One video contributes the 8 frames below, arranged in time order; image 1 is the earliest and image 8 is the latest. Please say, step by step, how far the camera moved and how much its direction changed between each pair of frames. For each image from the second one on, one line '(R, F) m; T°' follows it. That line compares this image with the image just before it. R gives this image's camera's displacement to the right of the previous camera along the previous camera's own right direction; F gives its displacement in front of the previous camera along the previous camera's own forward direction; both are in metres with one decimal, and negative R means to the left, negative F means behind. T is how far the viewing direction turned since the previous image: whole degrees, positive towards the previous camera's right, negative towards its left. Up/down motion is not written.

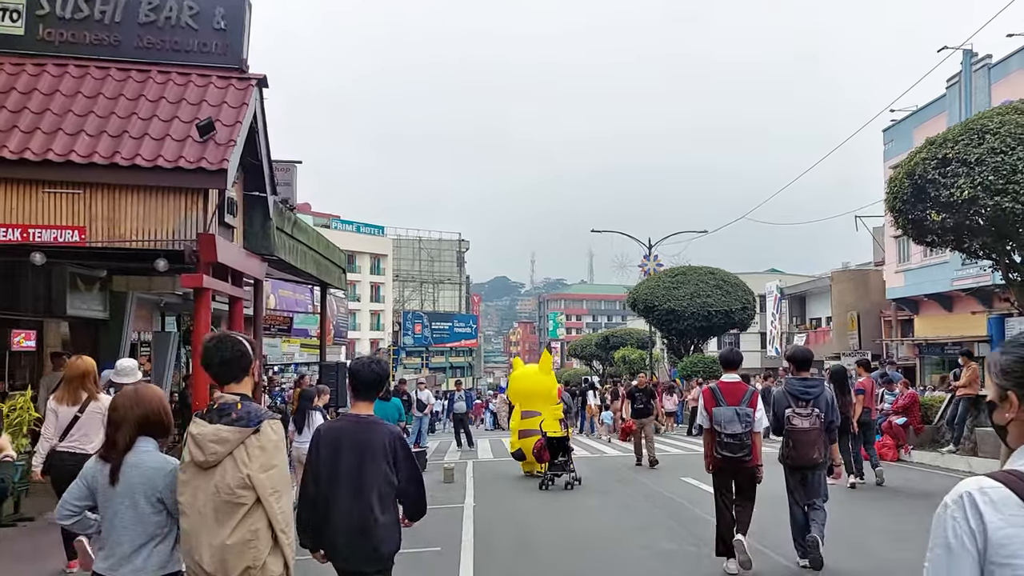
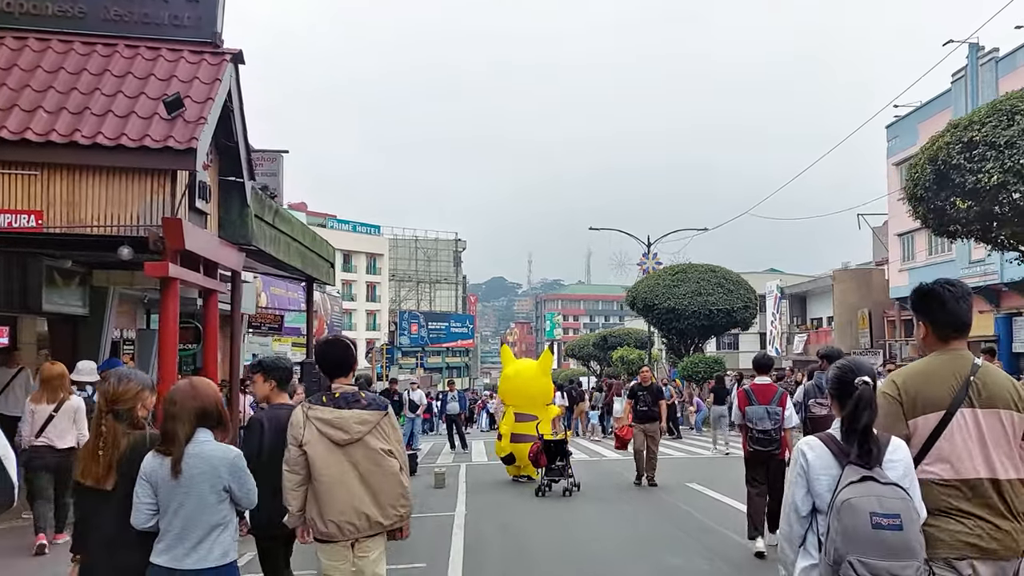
(0.0, +0.8) m; 0°
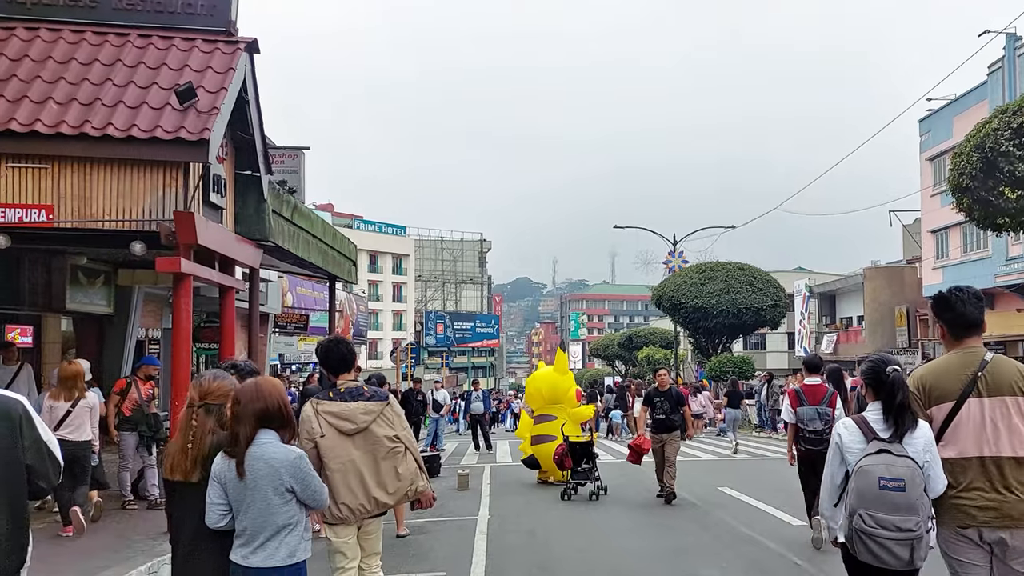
(0.0, +0.4) m; -2°
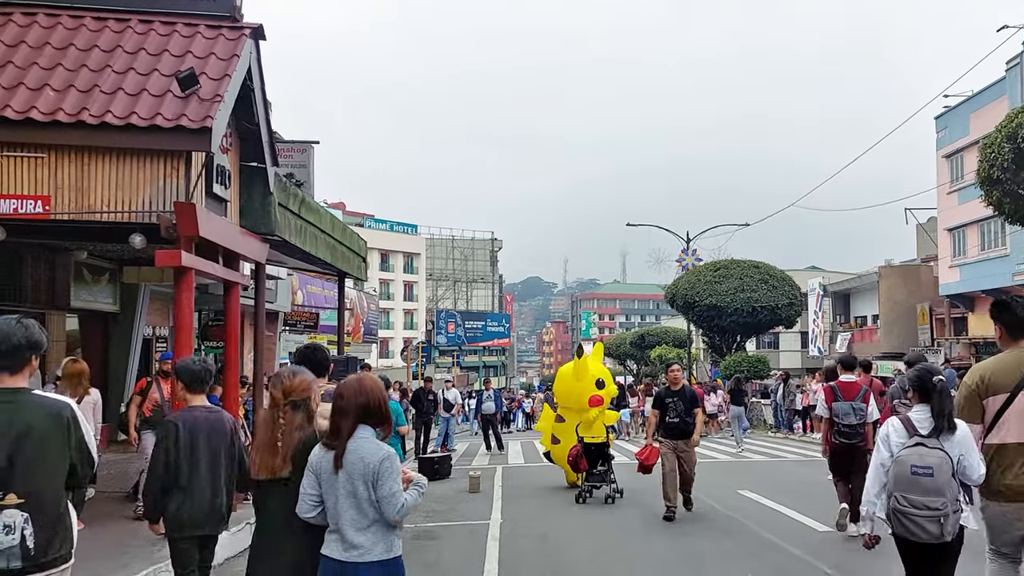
(0.0, +0.4) m; -1°
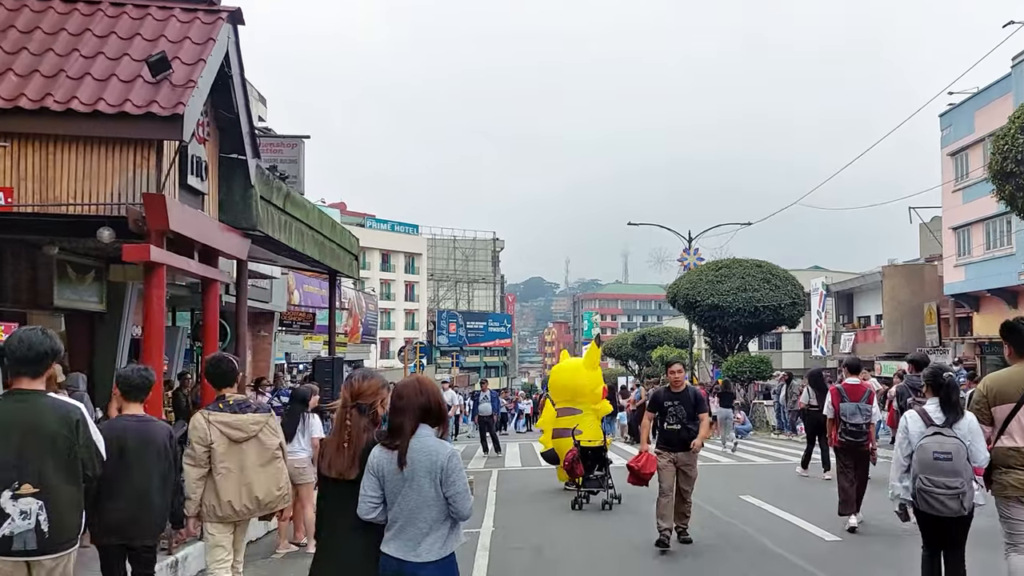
(+0.1, +0.5) m; 0°
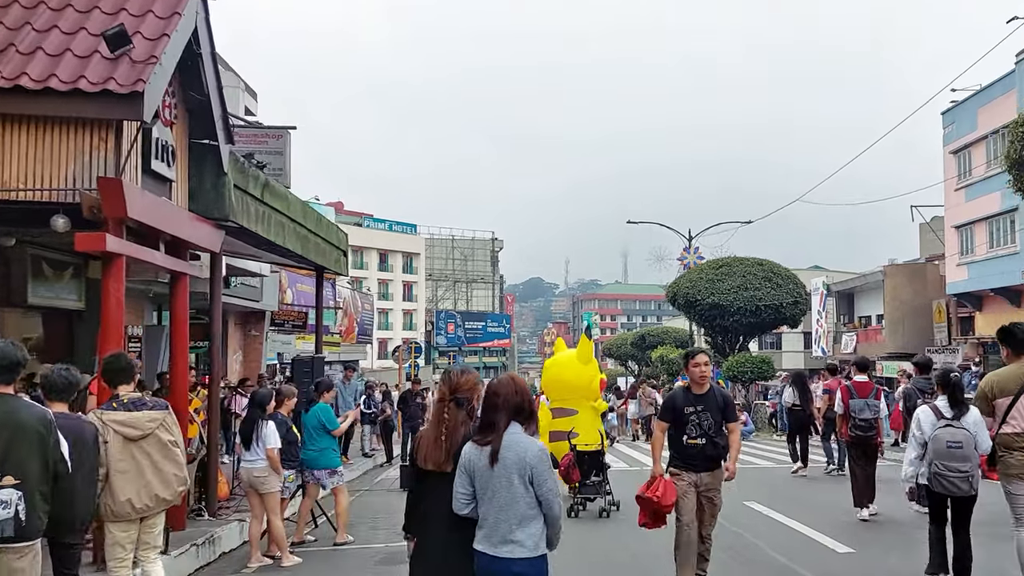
(+0.1, +0.6) m; 0°
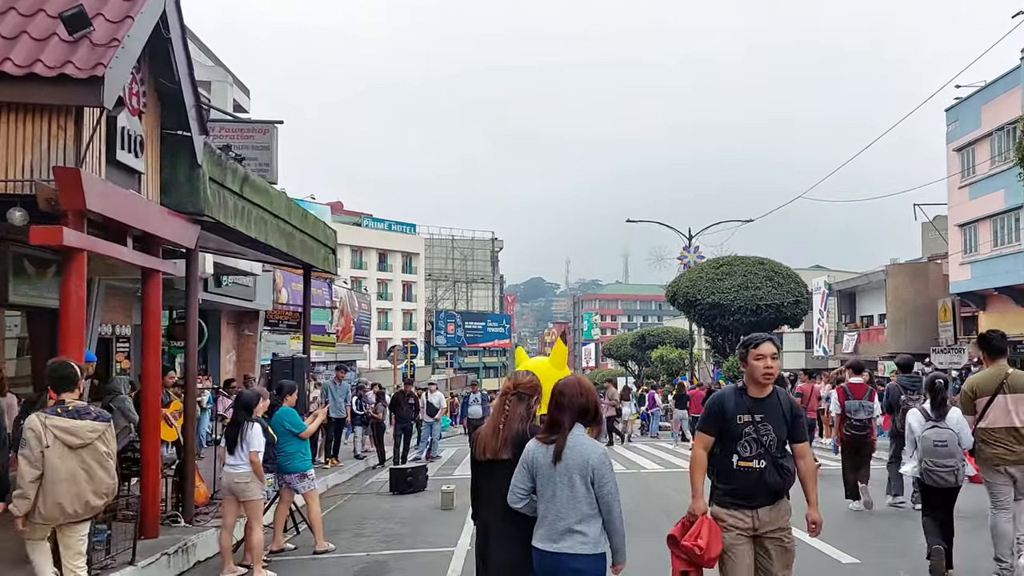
(+0.1, +0.4) m; 0°
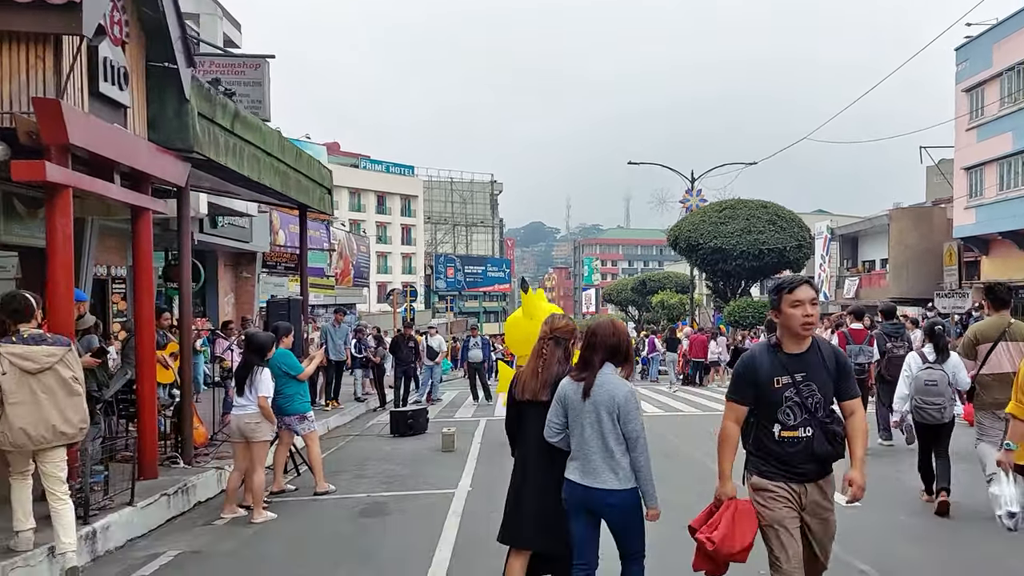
(0.0, +0.2) m; 0°
